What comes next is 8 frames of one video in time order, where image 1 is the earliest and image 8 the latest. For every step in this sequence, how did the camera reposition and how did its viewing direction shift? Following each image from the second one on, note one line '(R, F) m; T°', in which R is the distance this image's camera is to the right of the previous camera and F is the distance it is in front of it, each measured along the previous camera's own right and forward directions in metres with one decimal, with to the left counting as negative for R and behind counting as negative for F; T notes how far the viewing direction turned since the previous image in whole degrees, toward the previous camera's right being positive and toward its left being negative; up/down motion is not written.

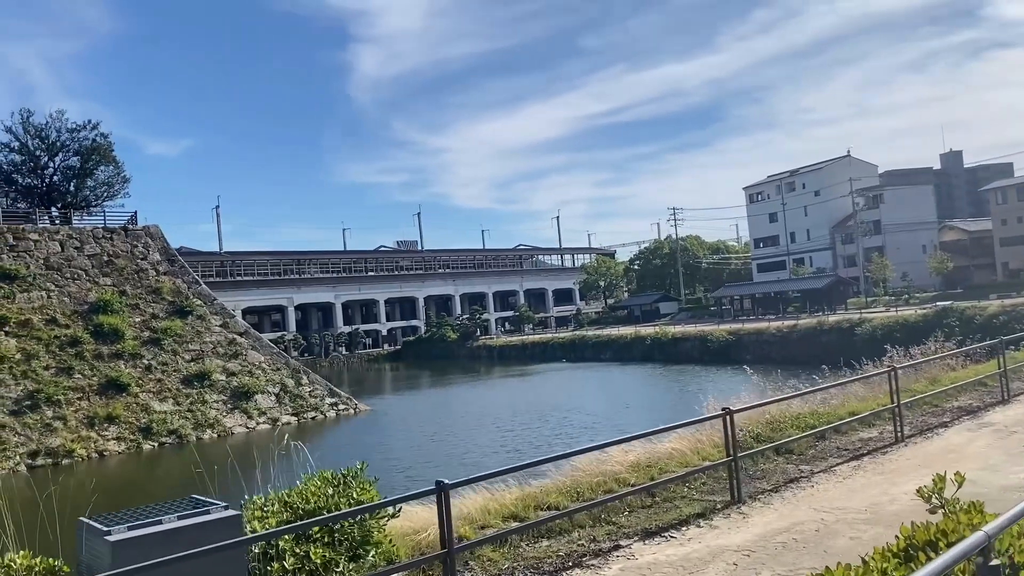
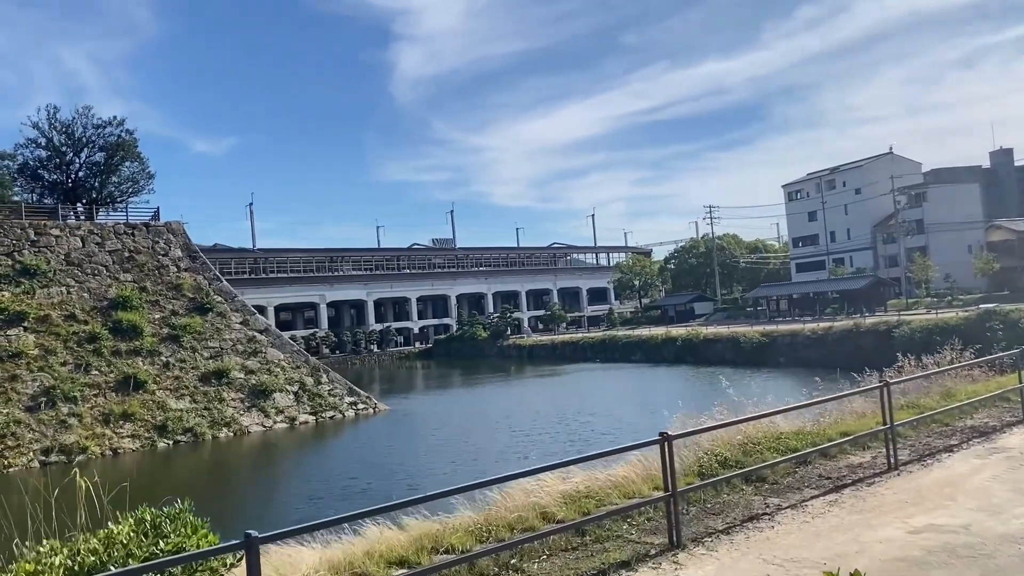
(+0.4, +0.4) m; -3°
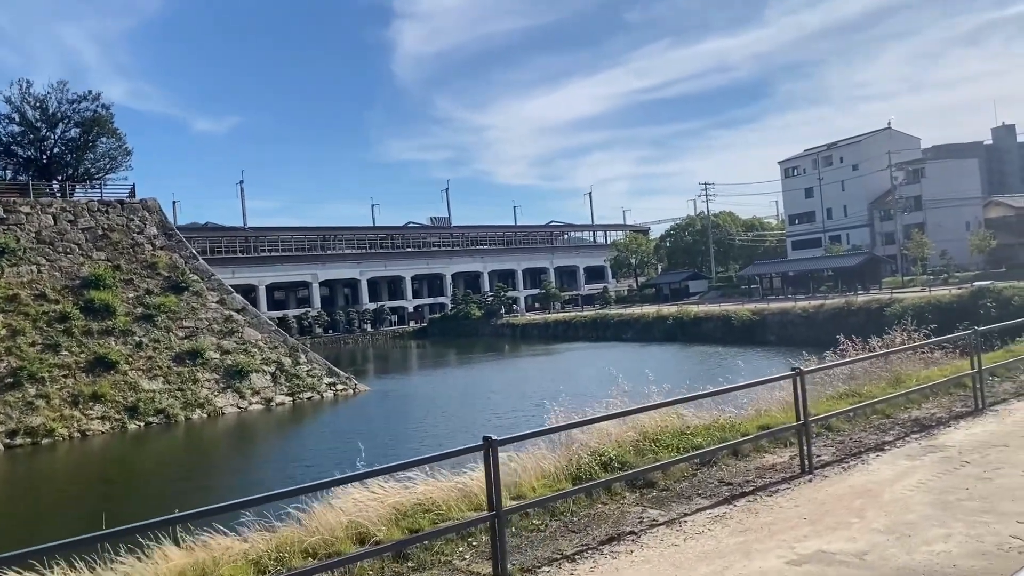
(+0.6, +0.5) m; 0°
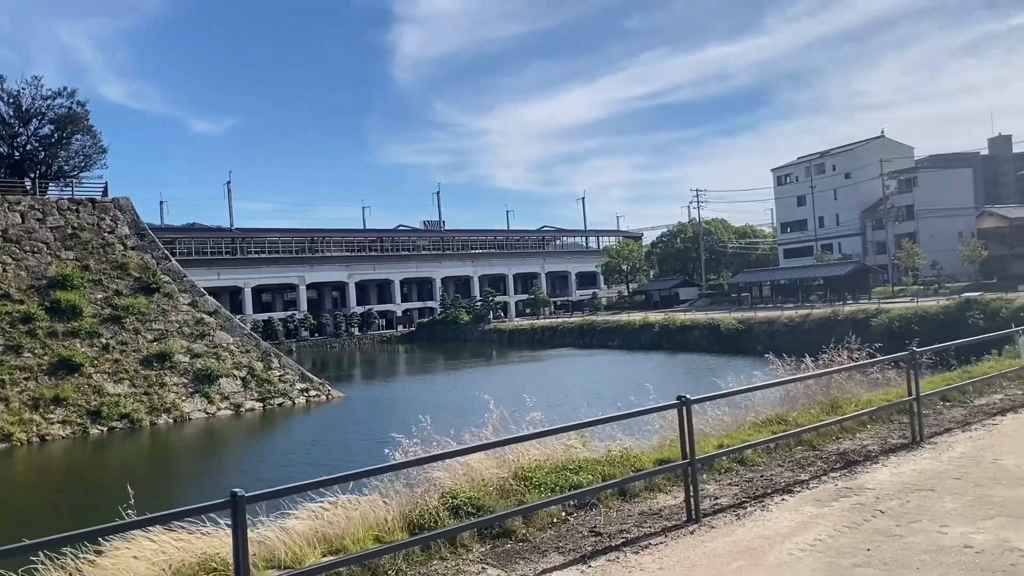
(+0.5, +0.4) m; 0°
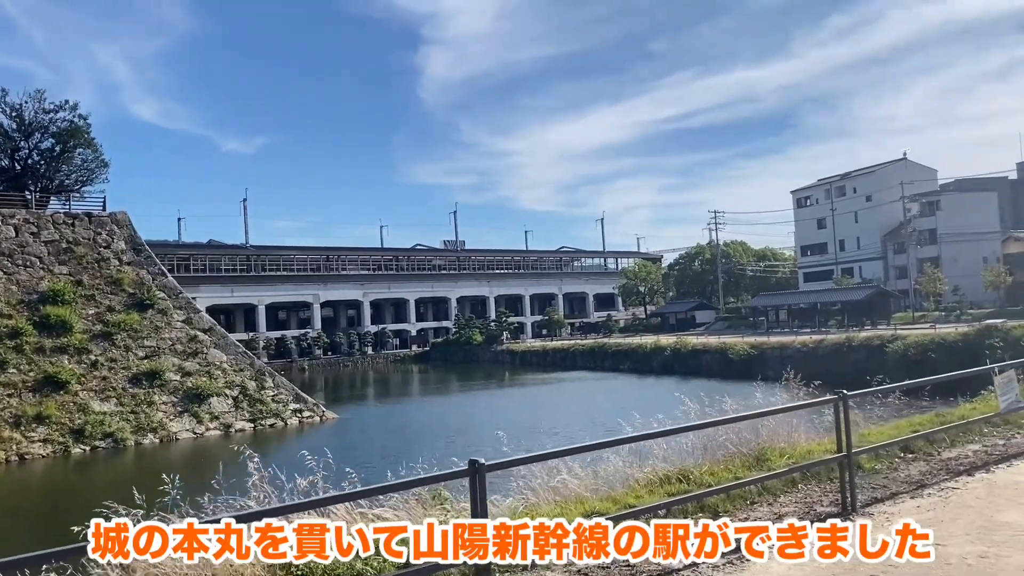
(+0.6, +0.6) m; -2°
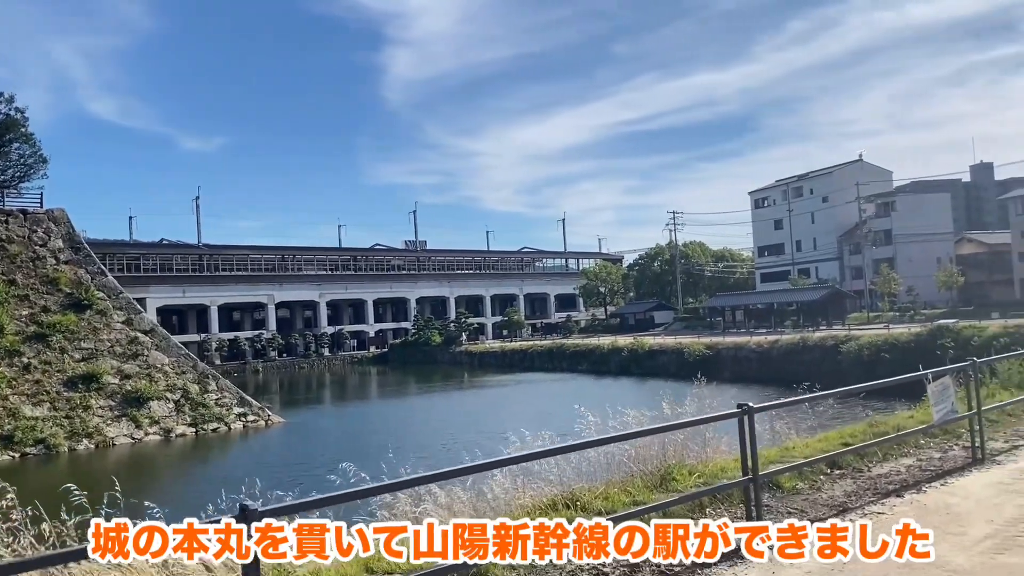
(+0.2, +0.2) m; +3°
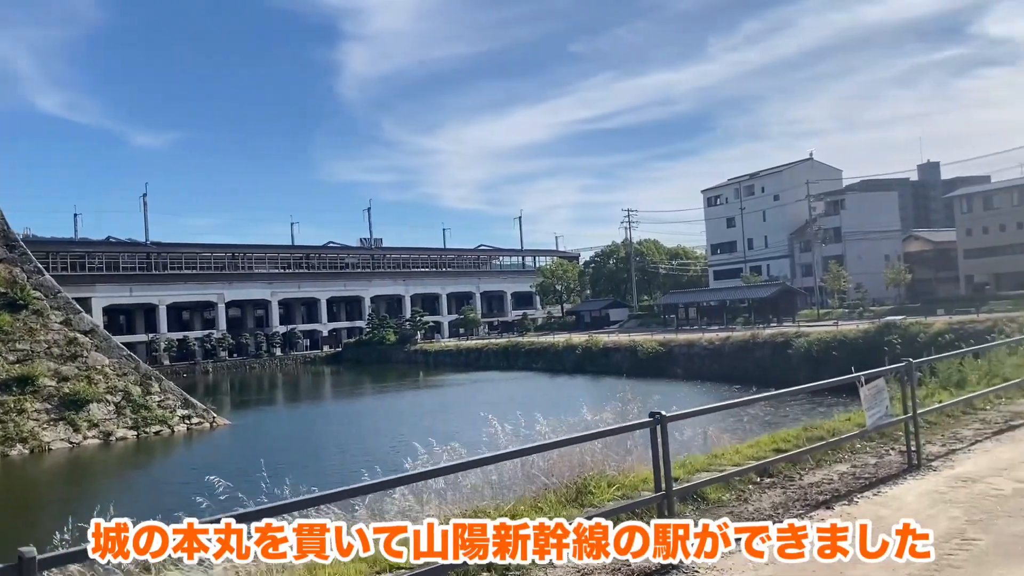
(+0.1, +0.2) m; +4°
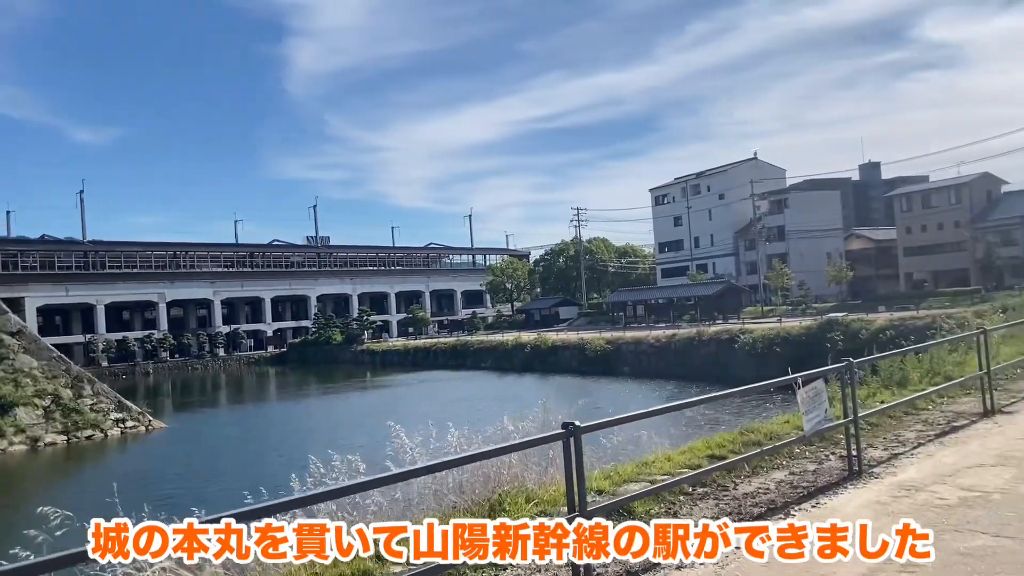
(+0.1, +0.3) m; +4°
